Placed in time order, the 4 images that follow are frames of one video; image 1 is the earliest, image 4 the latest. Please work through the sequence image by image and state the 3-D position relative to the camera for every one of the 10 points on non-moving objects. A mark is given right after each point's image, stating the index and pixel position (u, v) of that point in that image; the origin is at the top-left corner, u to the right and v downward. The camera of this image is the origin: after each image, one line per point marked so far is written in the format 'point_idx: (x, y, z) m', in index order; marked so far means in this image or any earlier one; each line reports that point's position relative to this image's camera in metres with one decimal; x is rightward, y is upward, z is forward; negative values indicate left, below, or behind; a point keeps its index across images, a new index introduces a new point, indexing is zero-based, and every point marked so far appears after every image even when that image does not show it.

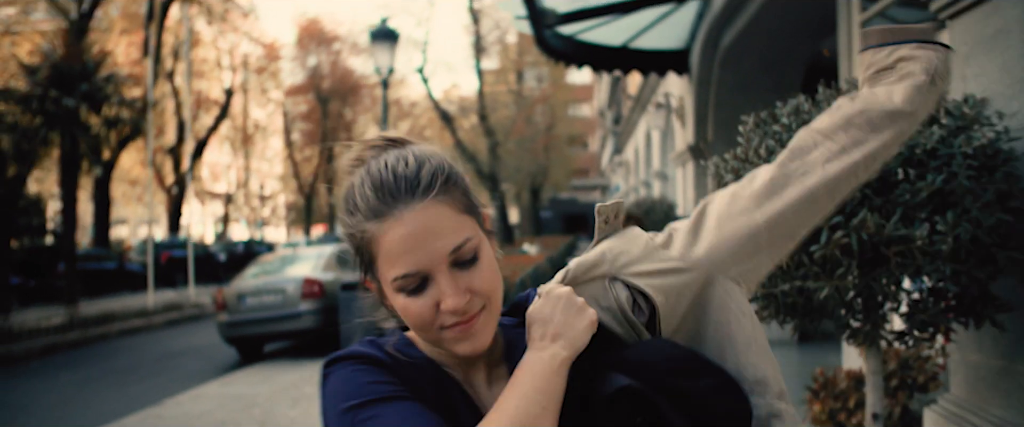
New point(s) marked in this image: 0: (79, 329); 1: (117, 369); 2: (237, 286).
0: (-6.8, -1.8, +13.0) m
1: (-5.1, -2.0, +10.7) m
2: (-3.5, -0.9, +10.5) m
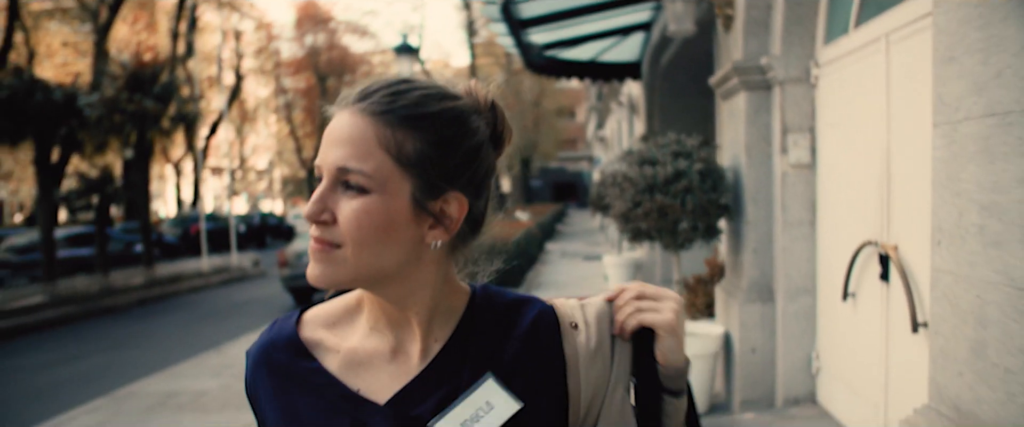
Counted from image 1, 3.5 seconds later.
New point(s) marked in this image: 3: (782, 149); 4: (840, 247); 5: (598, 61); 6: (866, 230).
0: (-6.9, -1.4, +16.0) m
1: (-5.2, -1.7, +13.7) m
2: (-3.6, -0.6, +13.5) m
3: (+1.6, +0.4, +4.8) m
4: (+1.7, -0.2, +4.3) m
5: (+1.2, +2.2, +11.9) m
6: (+1.7, -0.1, +3.9) m
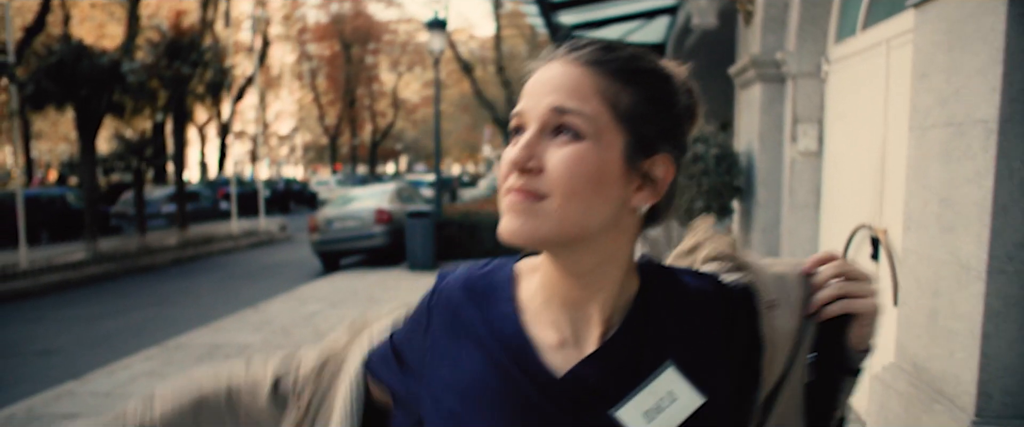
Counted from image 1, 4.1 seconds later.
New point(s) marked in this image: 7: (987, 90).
0: (-6.5, -0.7, +16.7) m
1: (-4.8, -1.1, +14.4) m
2: (-3.2, 0.0, +14.1) m
3: (+1.8, +0.5, +5.3) m
4: (+1.9, -0.1, +4.7) m
5: (+1.6, +2.5, +12.3) m
6: (+1.9, 0.0, +4.4) m
7: (+1.3, +0.3, +2.3) m
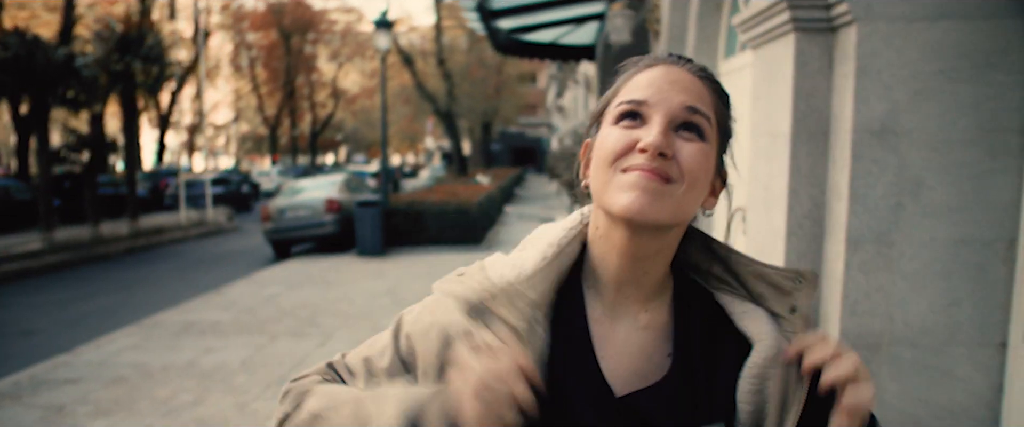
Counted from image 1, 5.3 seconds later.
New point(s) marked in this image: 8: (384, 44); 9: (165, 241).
0: (-7.7, -0.5, +17.2) m
1: (-5.9, -0.9, +15.0) m
2: (-4.2, +0.2, +14.8) m
3: (+1.4, +0.6, +6.4) m
4: (+1.5, 0.0, +5.9) m
5: (+0.7, +2.7, +13.3) m
6: (+1.5, +0.1, +5.5) m
7: (+1.1, +0.4, +3.4) m
8: (-2.3, +3.0, +14.8) m
9: (-7.3, -0.6, +17.4) m
